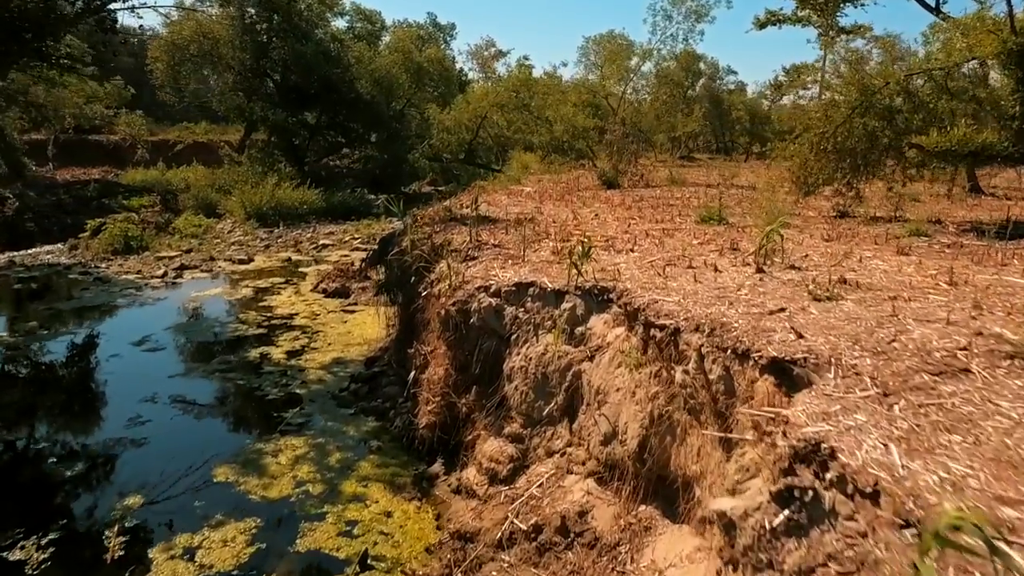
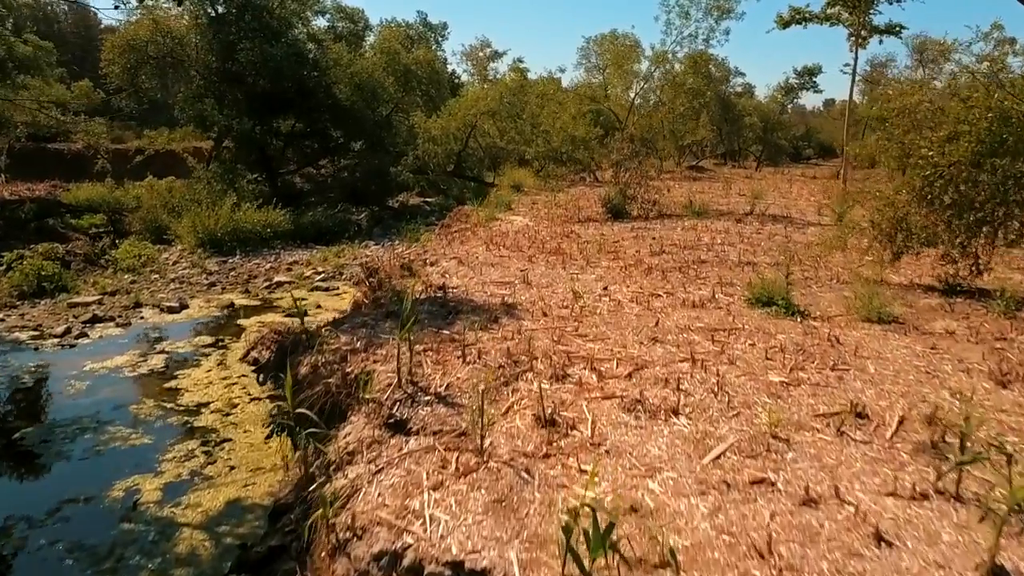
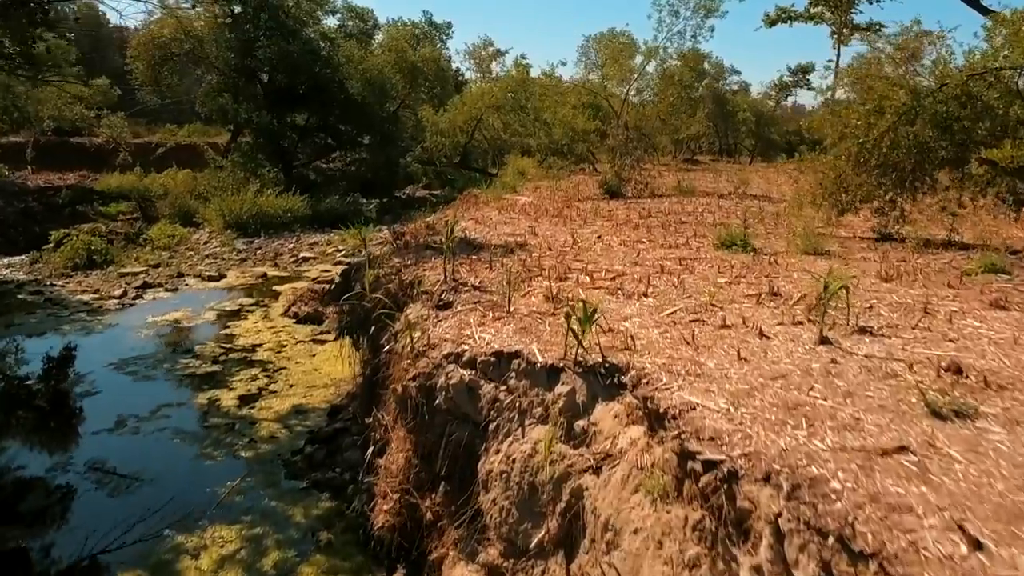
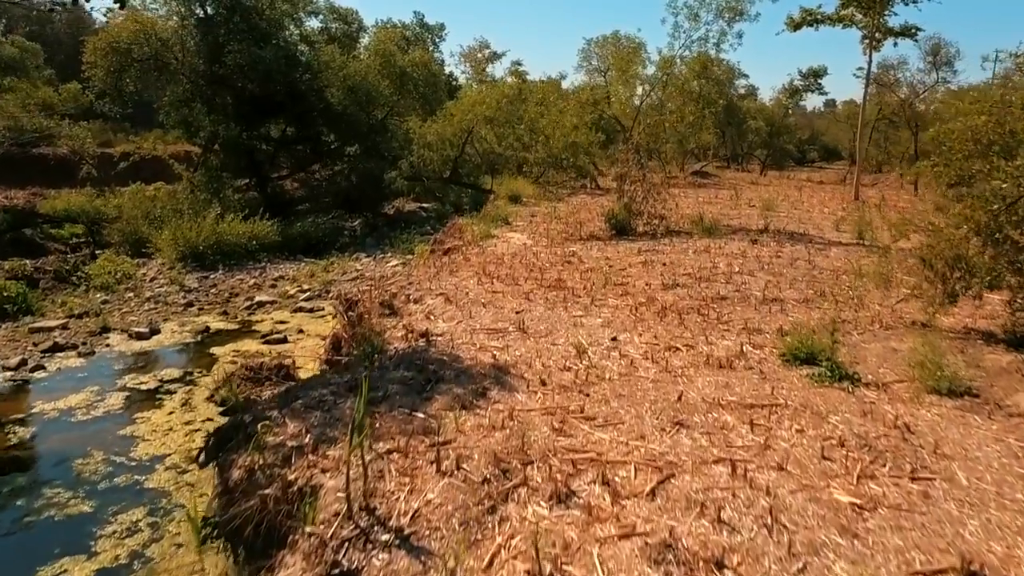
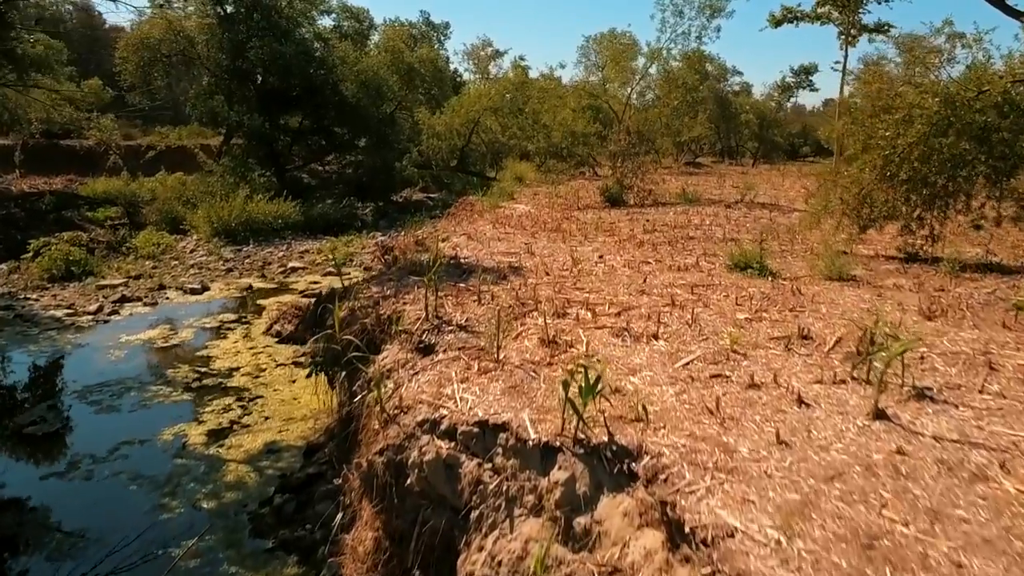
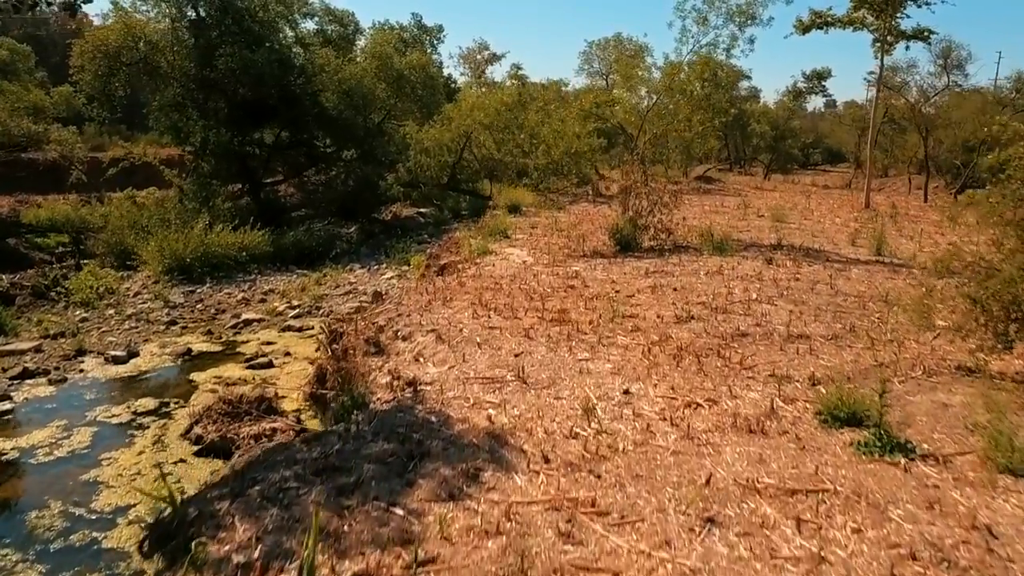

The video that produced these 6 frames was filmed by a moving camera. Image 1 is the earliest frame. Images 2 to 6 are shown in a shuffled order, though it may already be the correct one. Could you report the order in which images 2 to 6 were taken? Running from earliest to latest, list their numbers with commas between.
3, 5, 2, 4, 6
